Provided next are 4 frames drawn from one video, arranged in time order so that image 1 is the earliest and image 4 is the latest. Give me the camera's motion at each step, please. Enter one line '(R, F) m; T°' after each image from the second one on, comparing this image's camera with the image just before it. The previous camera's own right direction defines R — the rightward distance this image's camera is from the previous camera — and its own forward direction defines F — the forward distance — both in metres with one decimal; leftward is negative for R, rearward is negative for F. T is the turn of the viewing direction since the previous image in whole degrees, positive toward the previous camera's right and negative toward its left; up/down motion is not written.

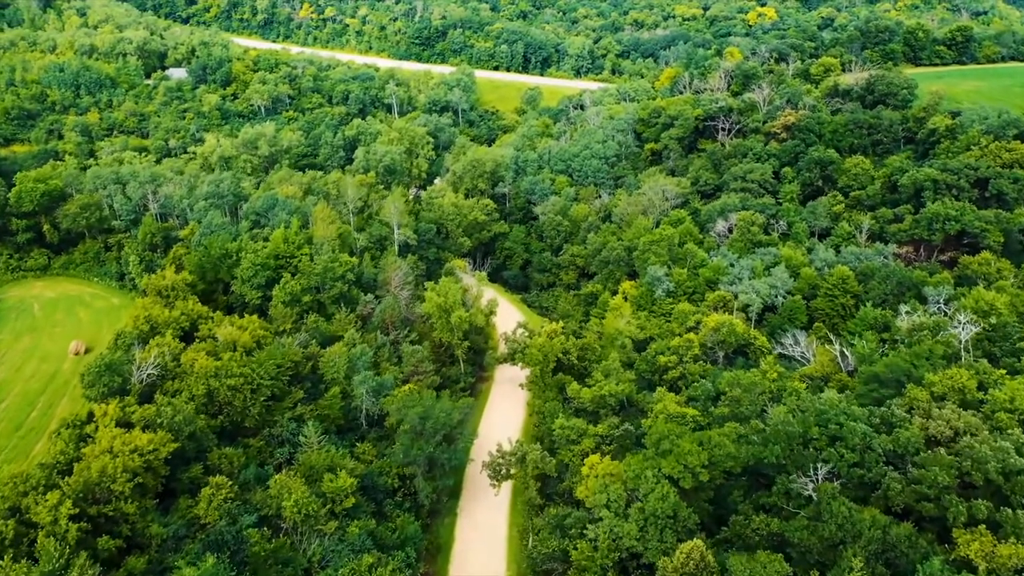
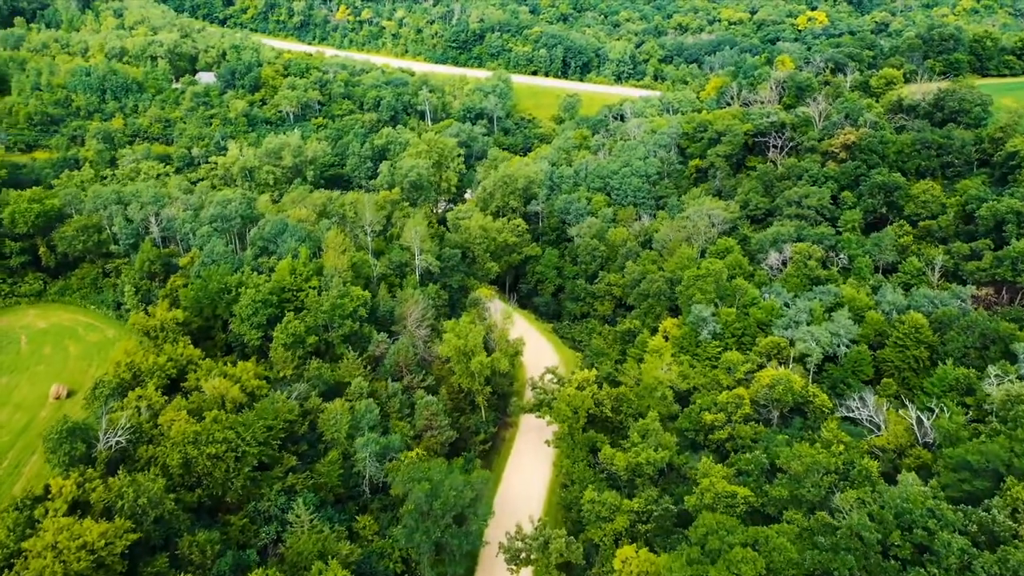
(+0.5, +6.4) m; -3°
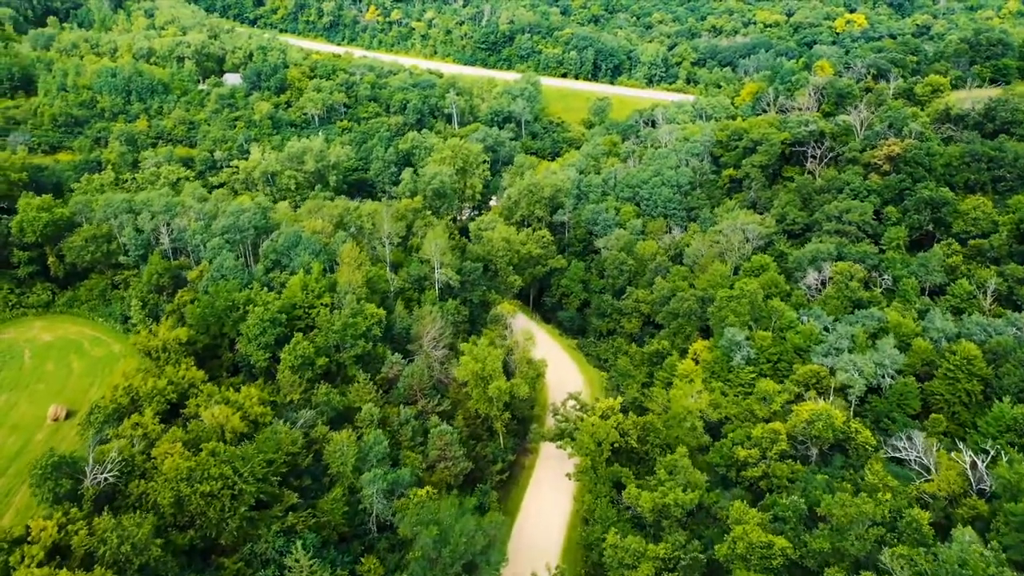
(+0.4, +3.1) m; -2°
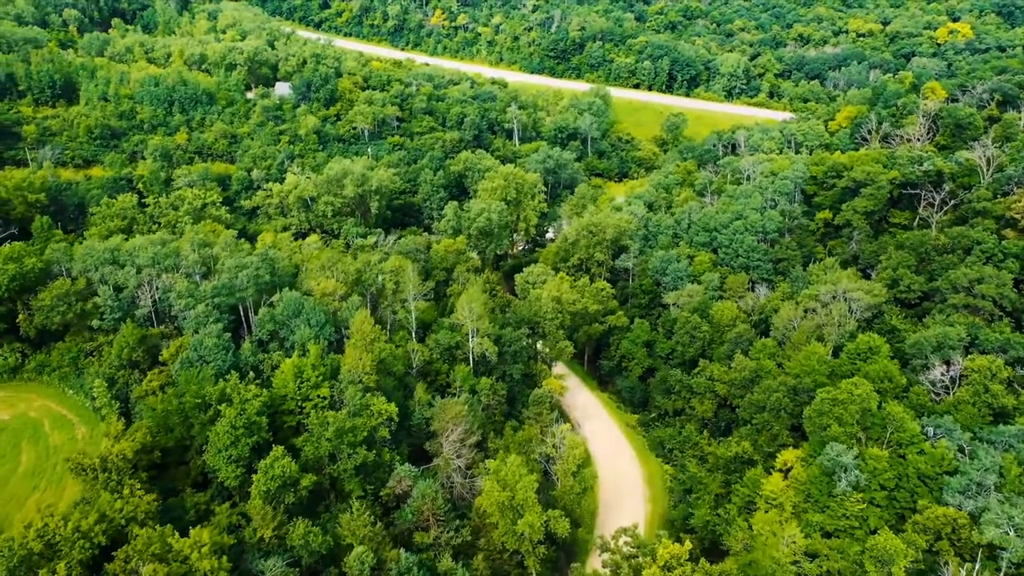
(+0.9, +11.7) m; -5°
